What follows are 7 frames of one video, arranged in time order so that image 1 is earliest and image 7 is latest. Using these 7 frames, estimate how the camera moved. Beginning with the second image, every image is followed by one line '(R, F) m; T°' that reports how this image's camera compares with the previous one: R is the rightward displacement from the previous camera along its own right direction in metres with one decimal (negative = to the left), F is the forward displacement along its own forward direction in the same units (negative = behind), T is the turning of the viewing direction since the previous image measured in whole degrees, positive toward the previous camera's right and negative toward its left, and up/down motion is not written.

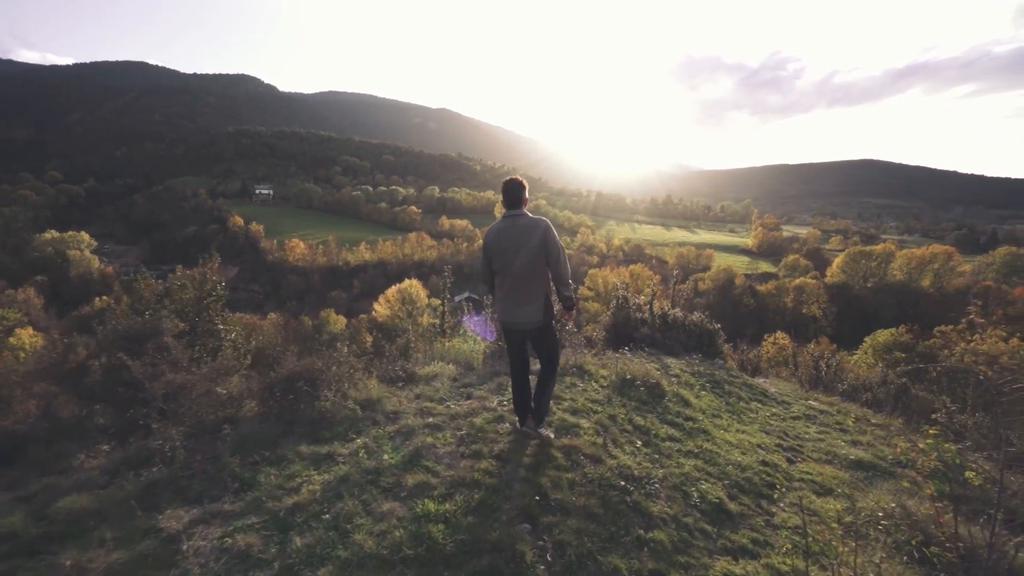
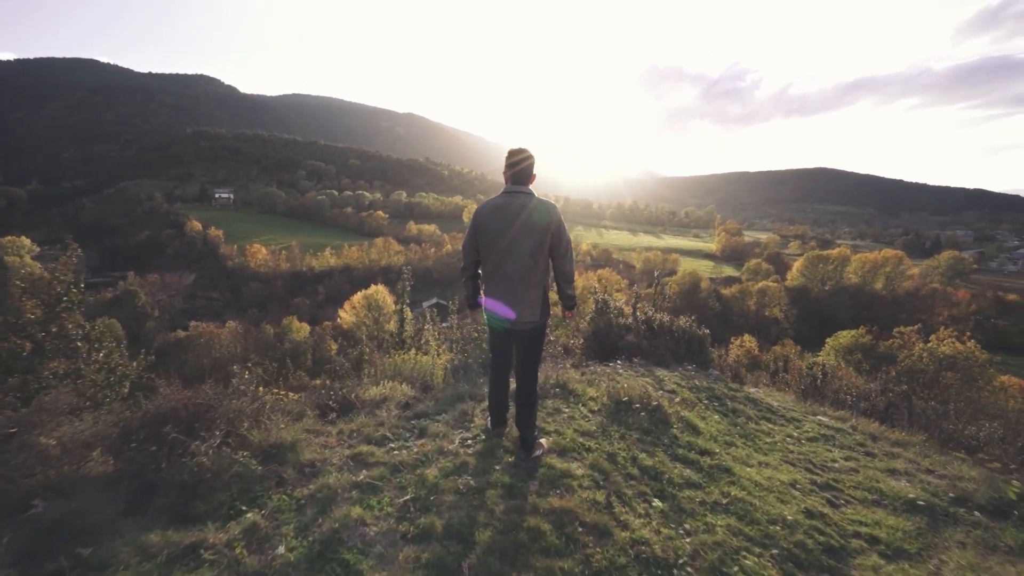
(0.0, +1.1) m; +3°
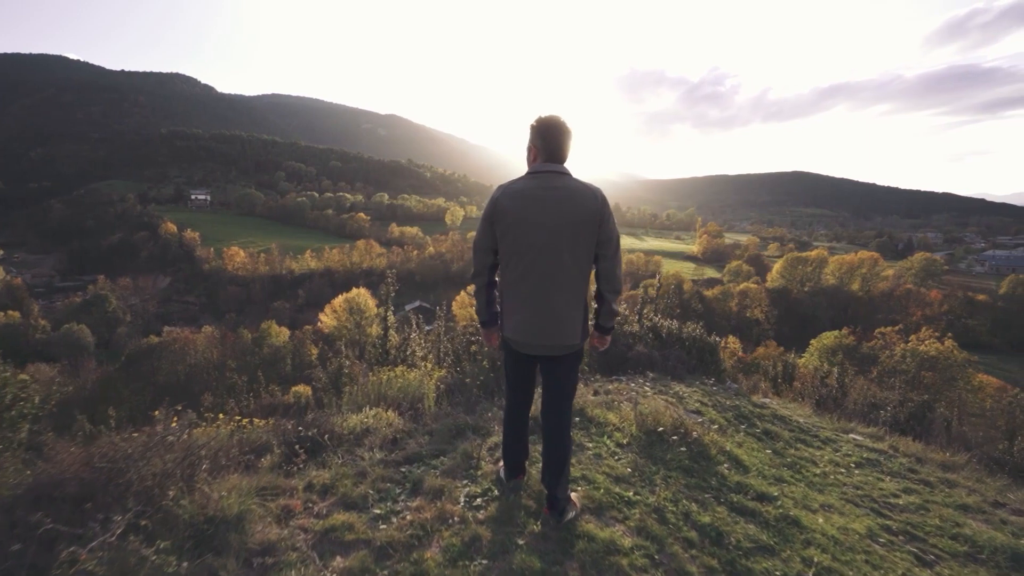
(-0.2, +0.8) m; +2°
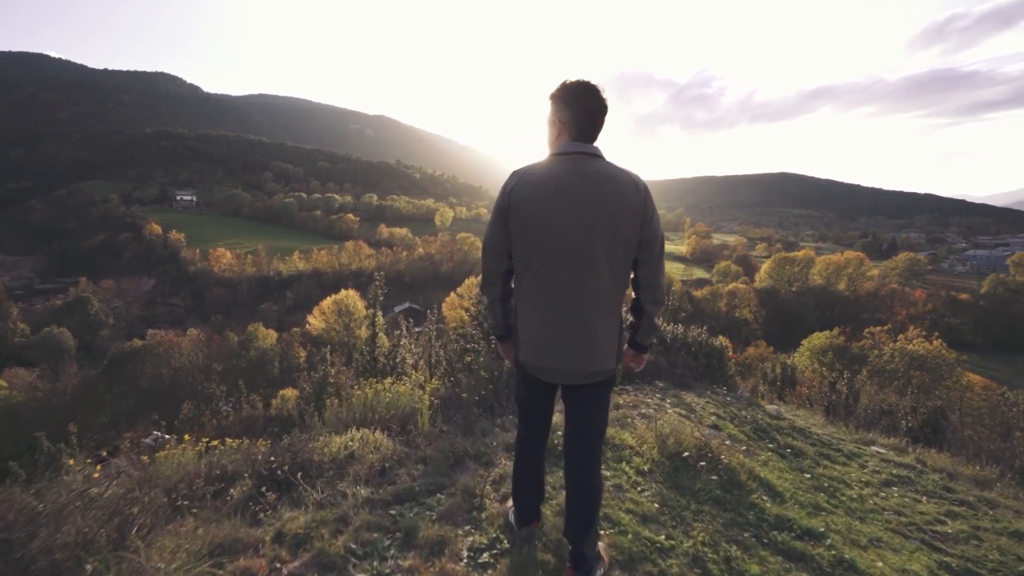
(-0.1, +0.4) m; +1°
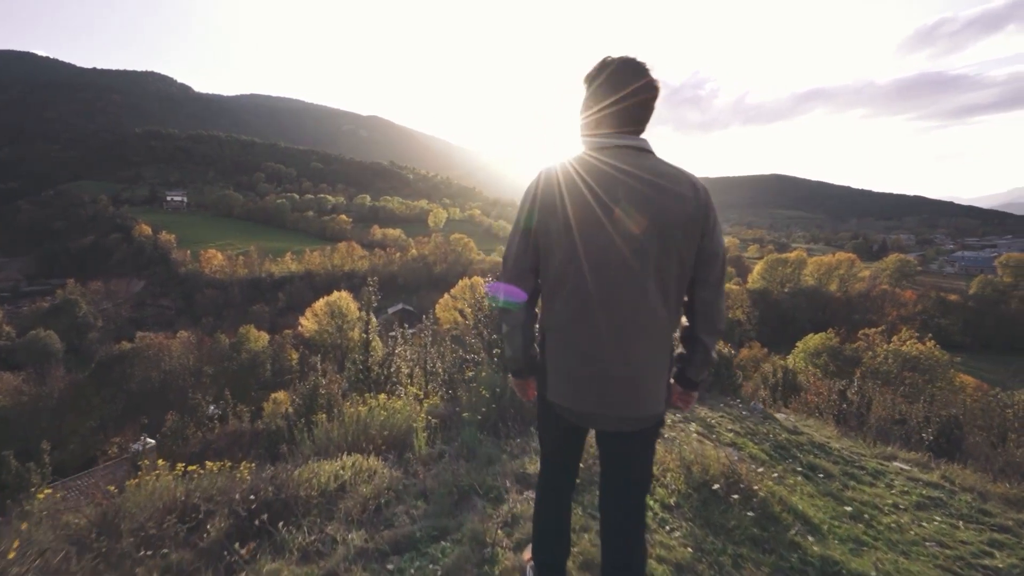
(-0.1, +0.3) m; +1°
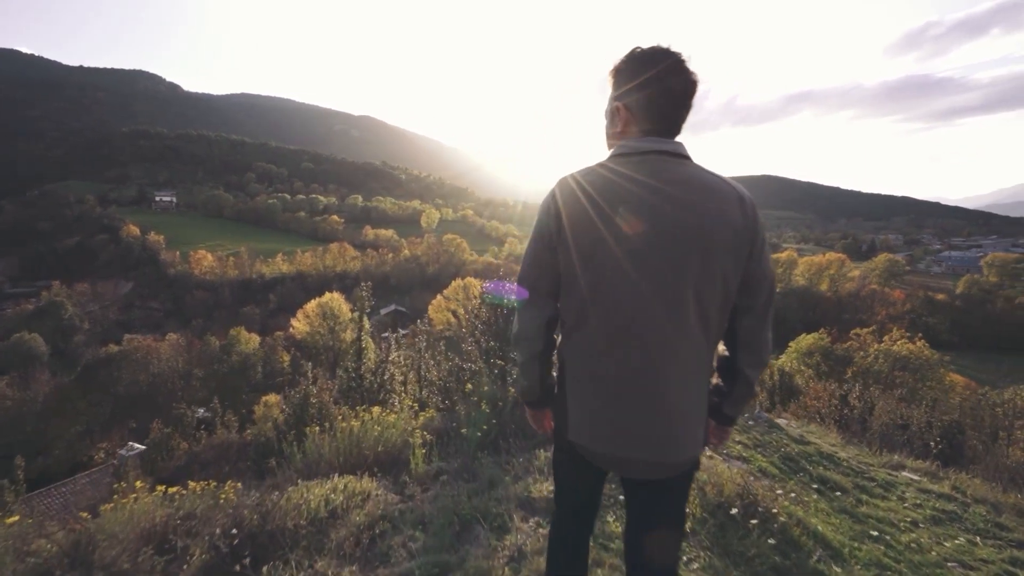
(-0.1, +0.2) m; +1°
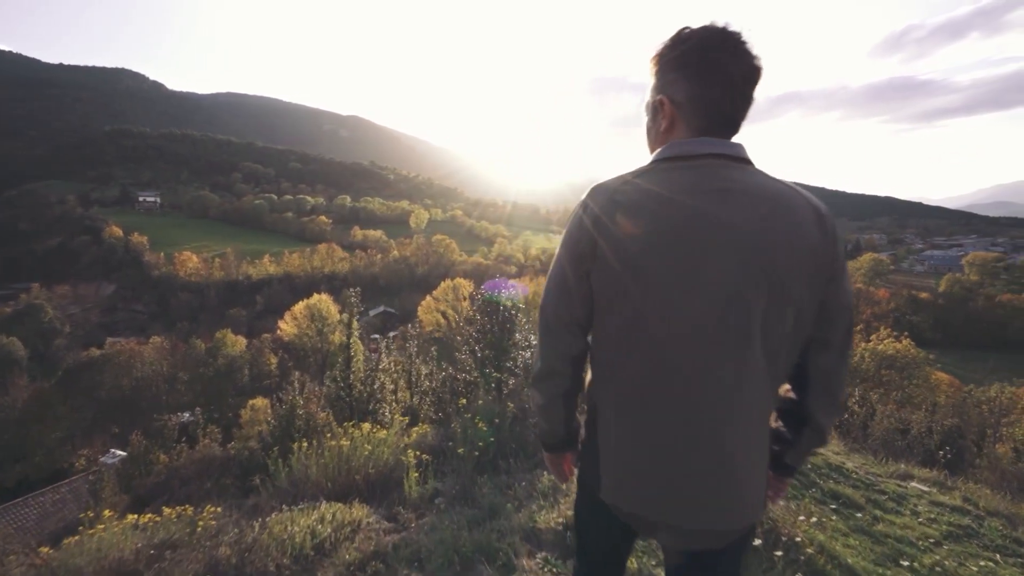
(-0.1, +0.2) m; +1°
